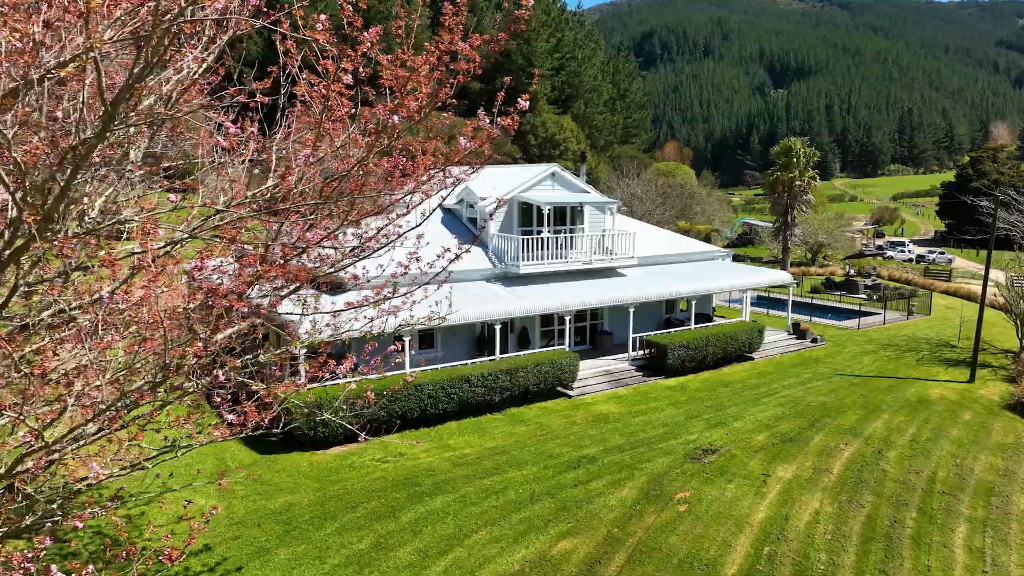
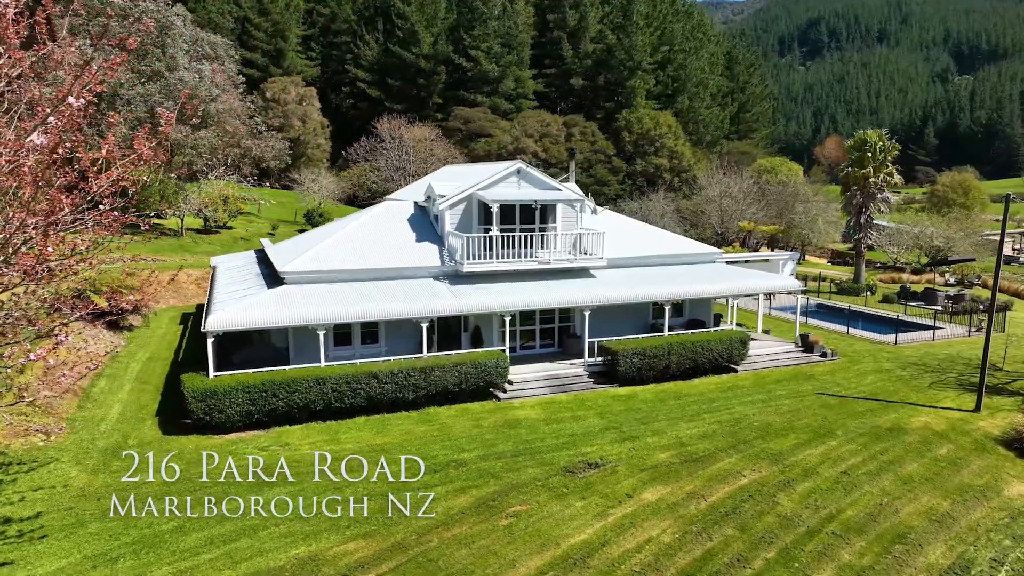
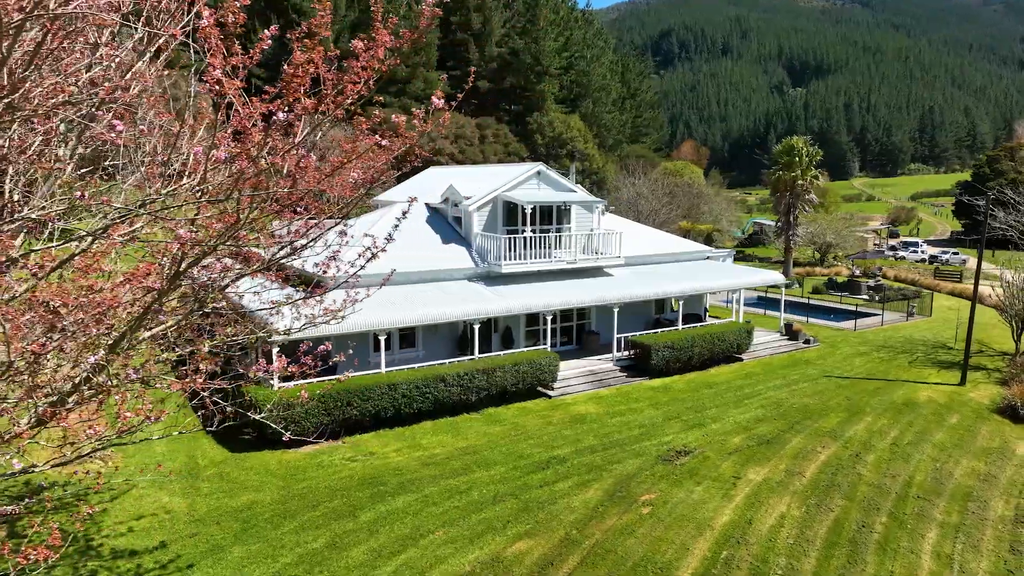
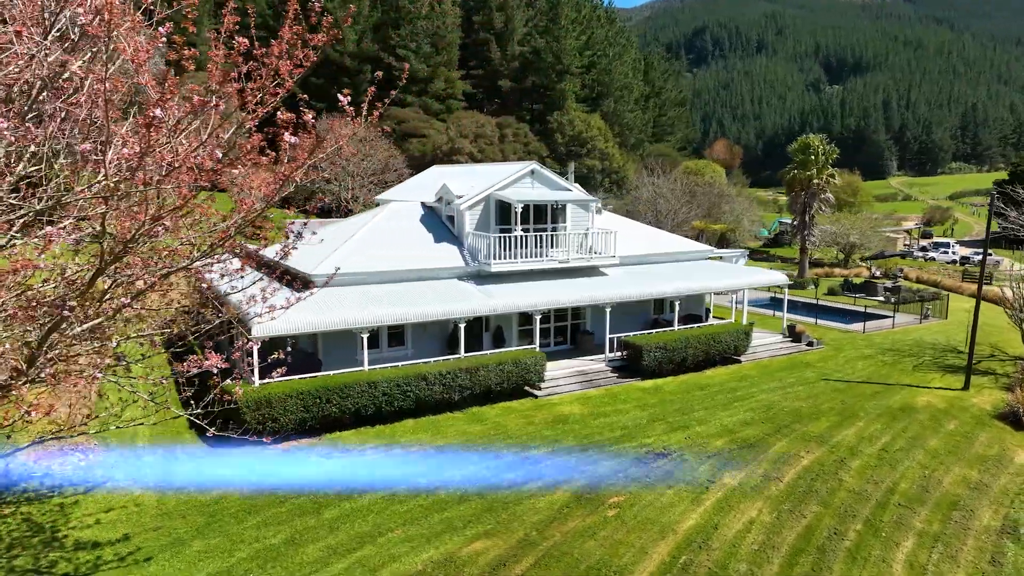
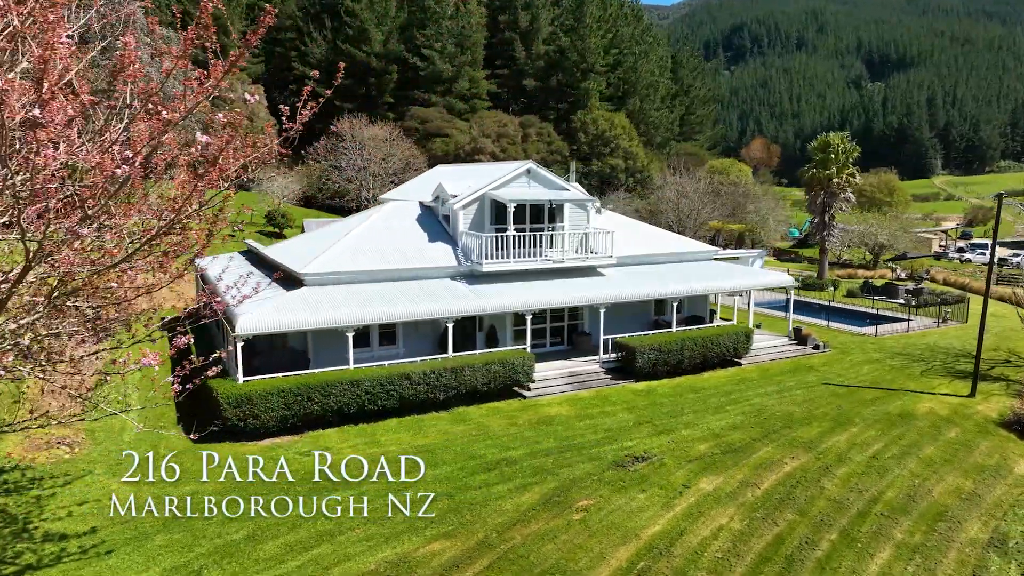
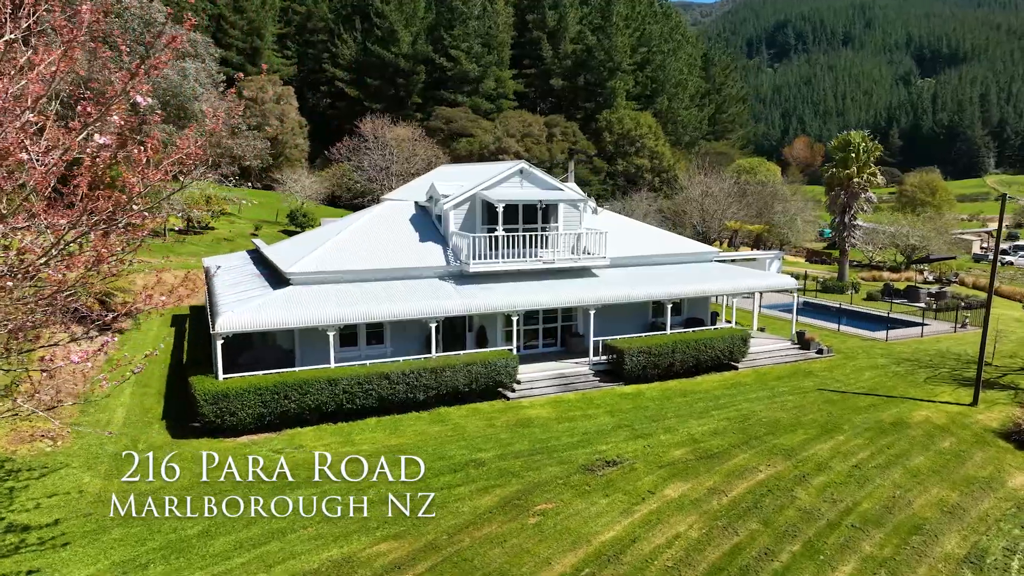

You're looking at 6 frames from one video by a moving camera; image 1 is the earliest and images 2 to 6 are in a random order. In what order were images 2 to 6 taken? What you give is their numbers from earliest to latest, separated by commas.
3, 4, 5, 6, 2
